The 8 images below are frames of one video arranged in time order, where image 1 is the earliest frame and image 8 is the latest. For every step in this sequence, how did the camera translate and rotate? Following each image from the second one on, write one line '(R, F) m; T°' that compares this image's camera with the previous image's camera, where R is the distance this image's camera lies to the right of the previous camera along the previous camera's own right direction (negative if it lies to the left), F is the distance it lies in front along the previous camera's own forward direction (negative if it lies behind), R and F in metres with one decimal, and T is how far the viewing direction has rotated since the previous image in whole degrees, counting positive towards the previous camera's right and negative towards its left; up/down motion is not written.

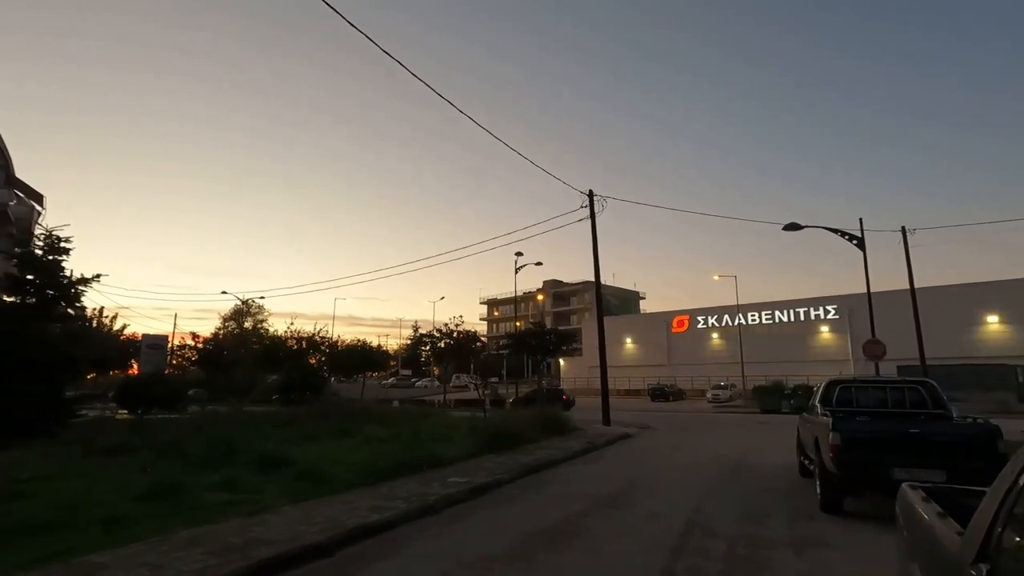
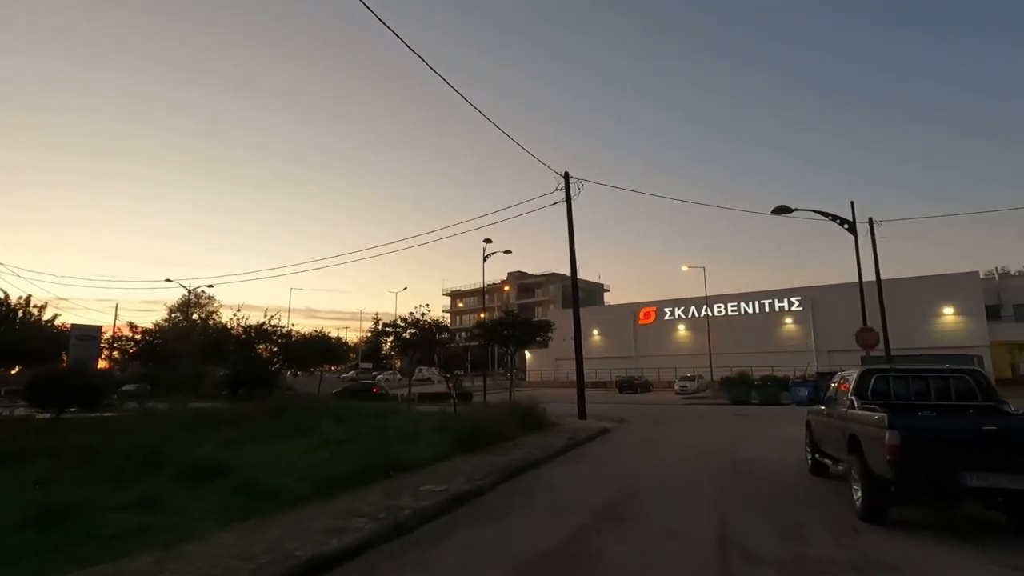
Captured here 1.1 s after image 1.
(-0.4, +1.7) m; +4°
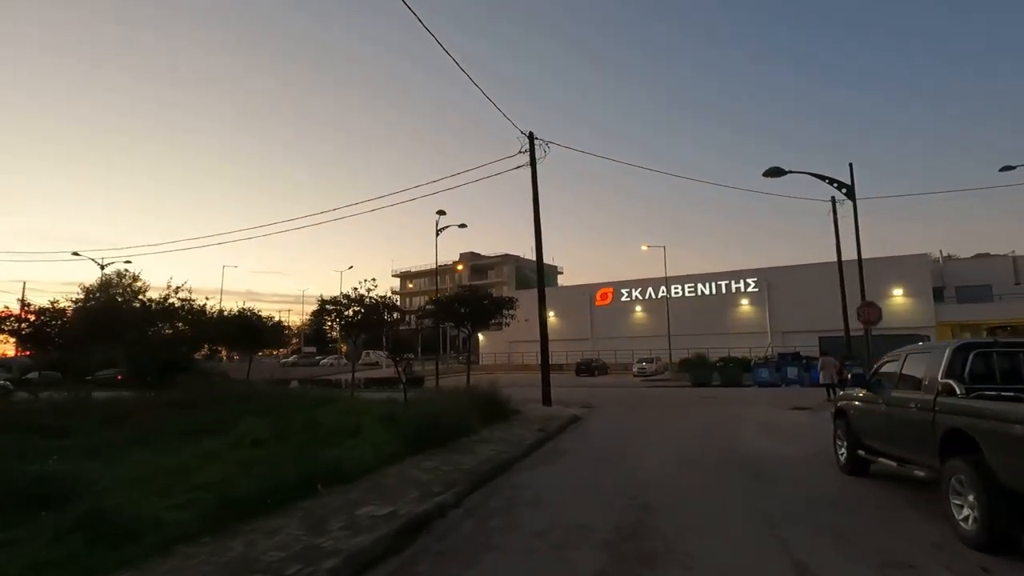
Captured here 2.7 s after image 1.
(-0.3, +2.8) m; +5°
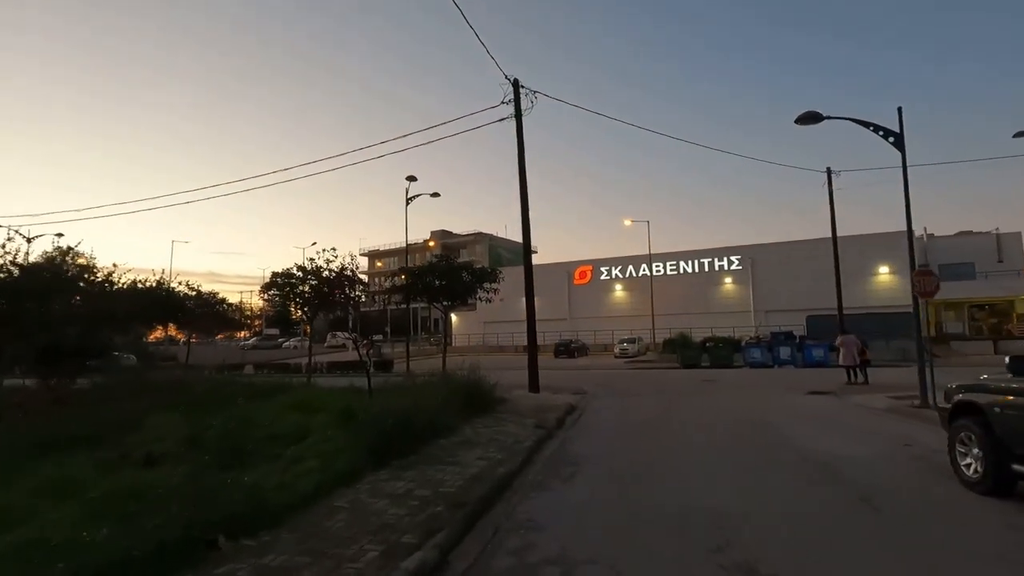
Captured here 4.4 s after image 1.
(-0.4, +3.1) m; +3°
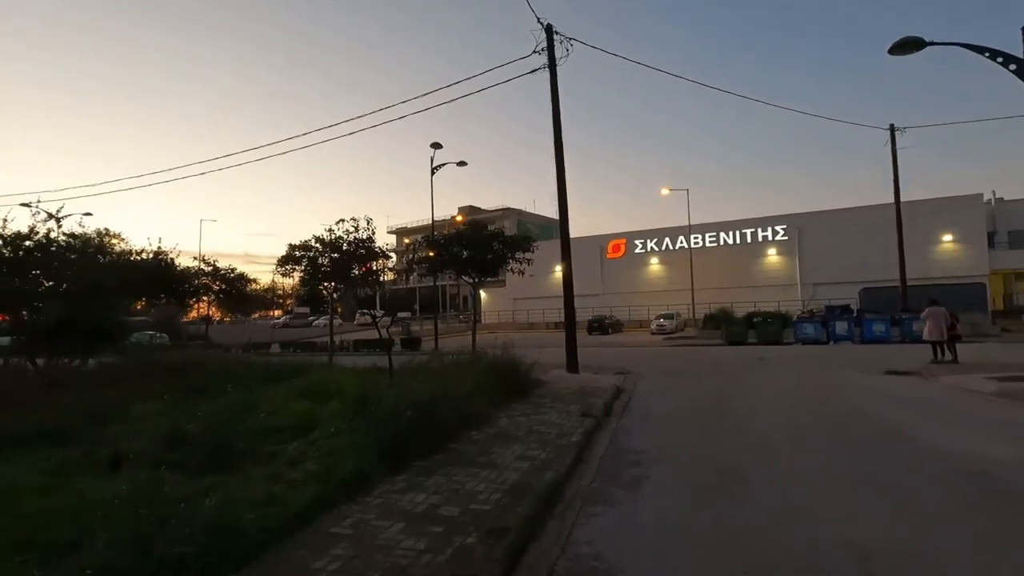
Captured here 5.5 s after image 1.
(-0.2, +1.9) m; -3°
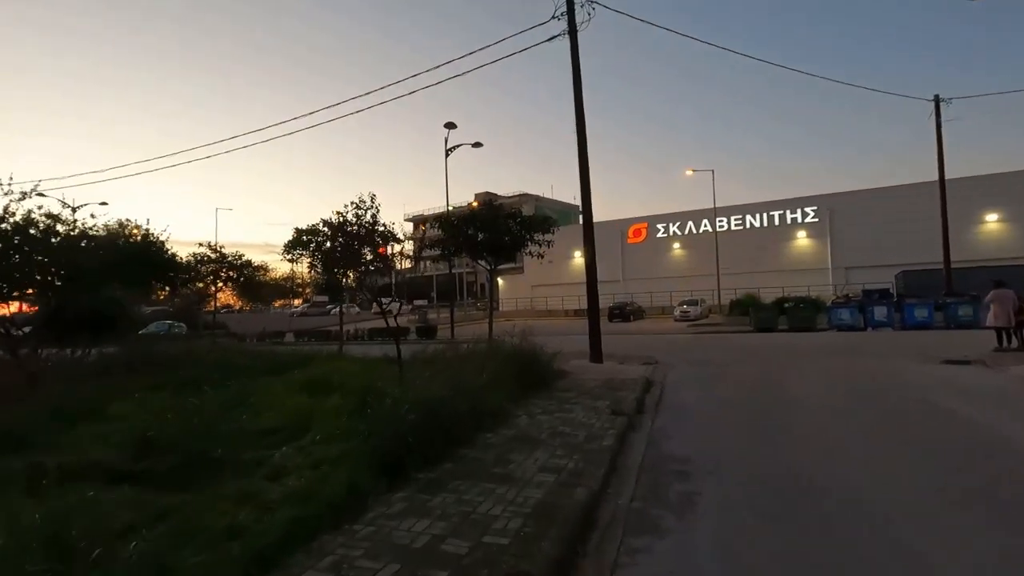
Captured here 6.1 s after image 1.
(0.0, +1.2) m; -2°
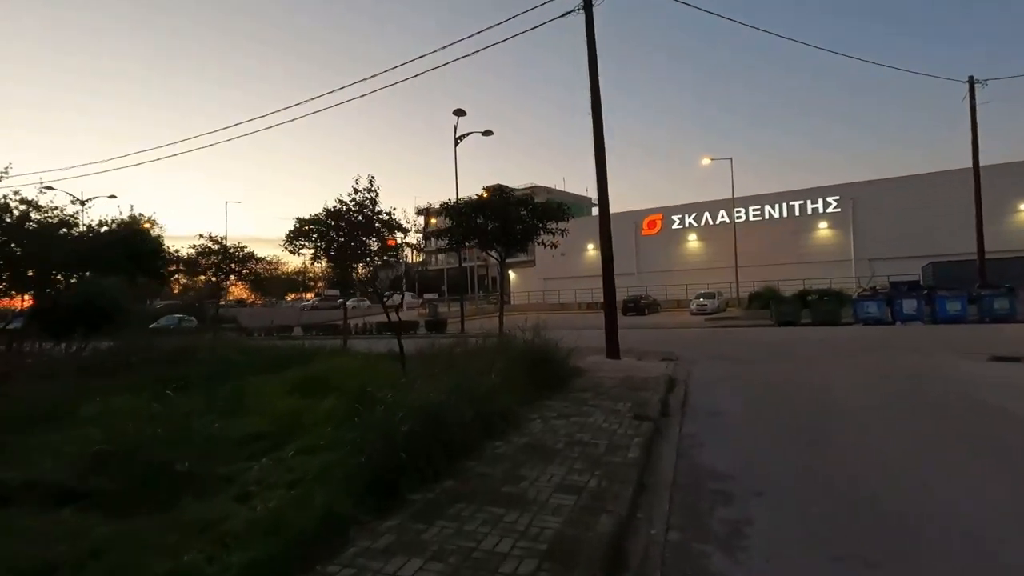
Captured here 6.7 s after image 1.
(0.0, +0.9) m; -1°
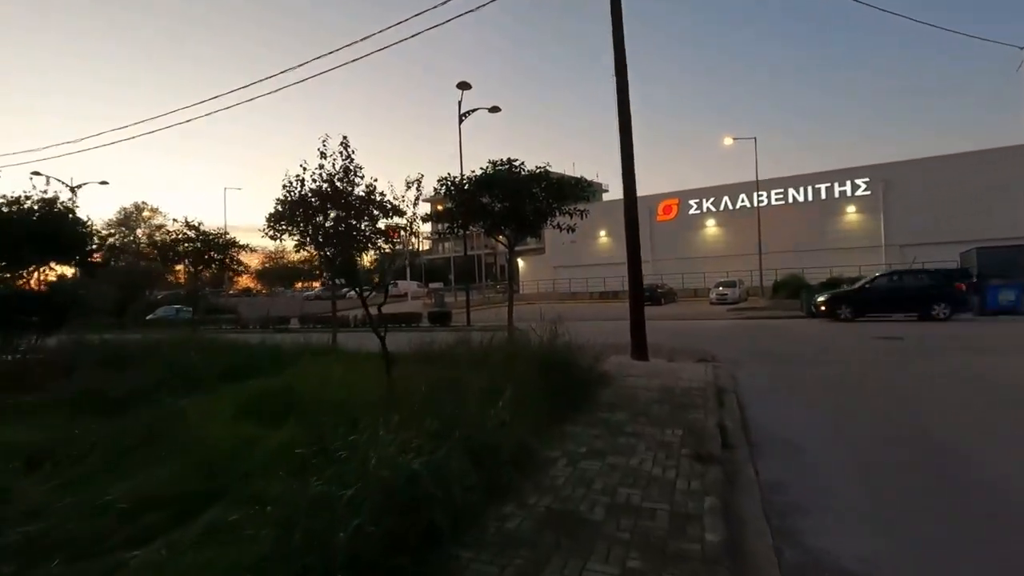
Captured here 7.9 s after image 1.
(-0.1, +2.2) m; -1°
